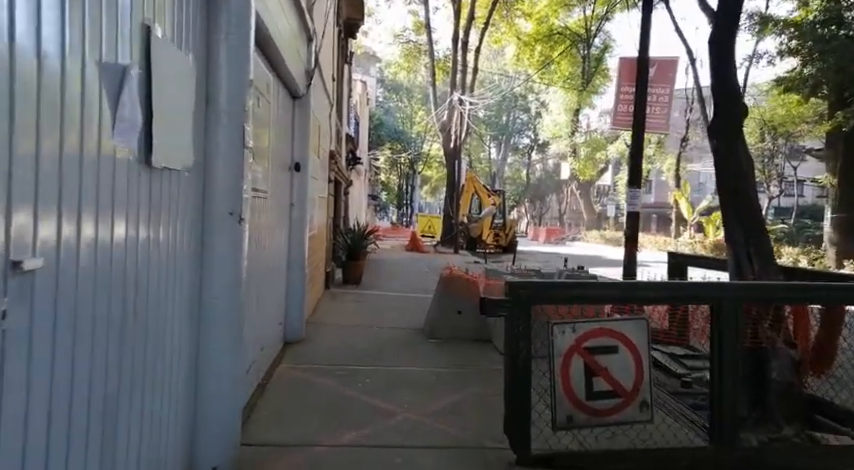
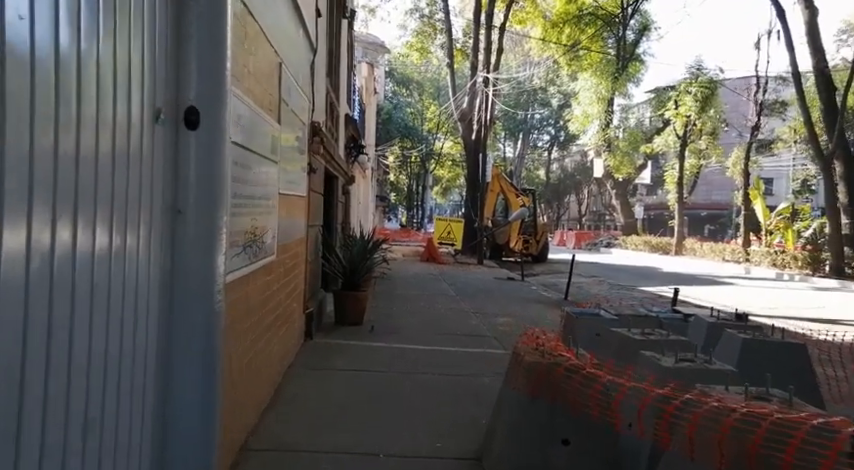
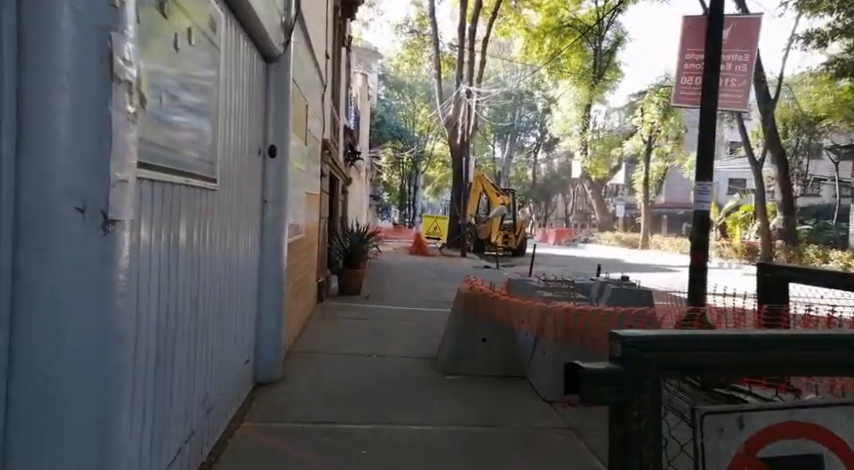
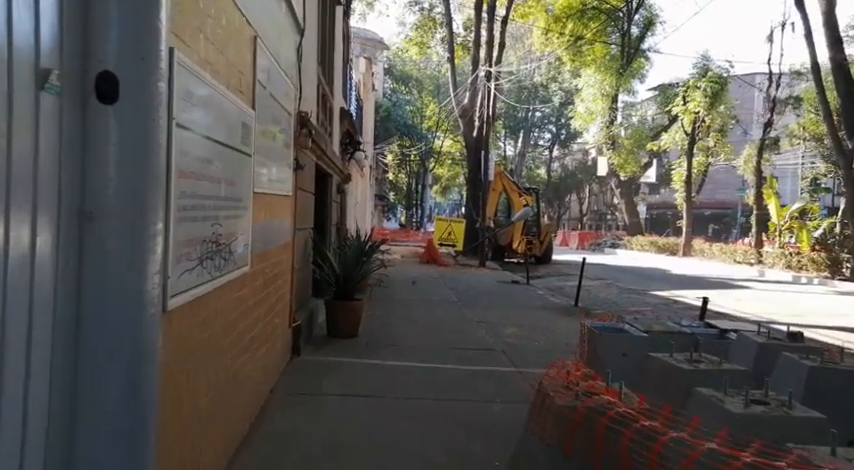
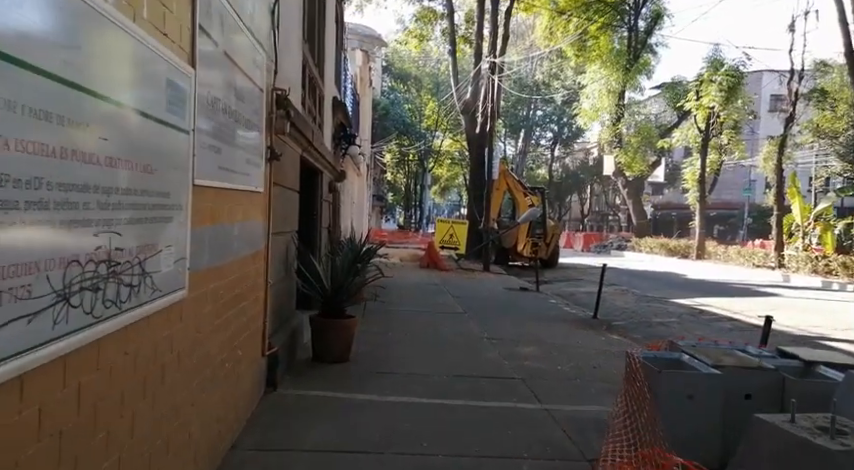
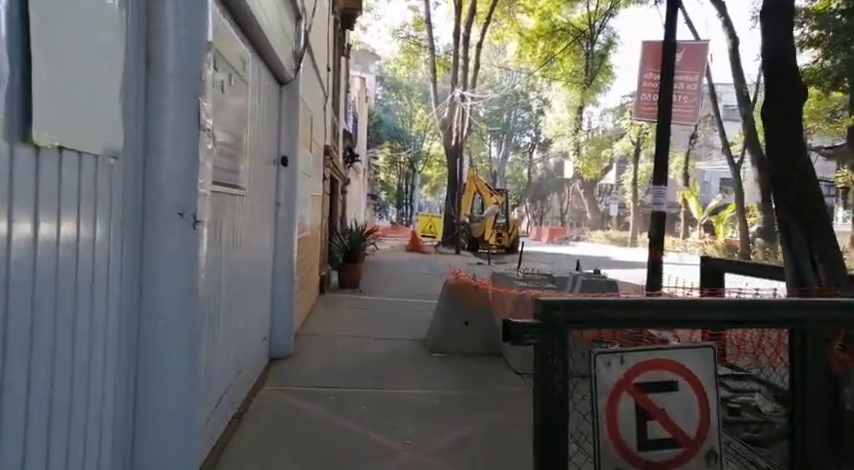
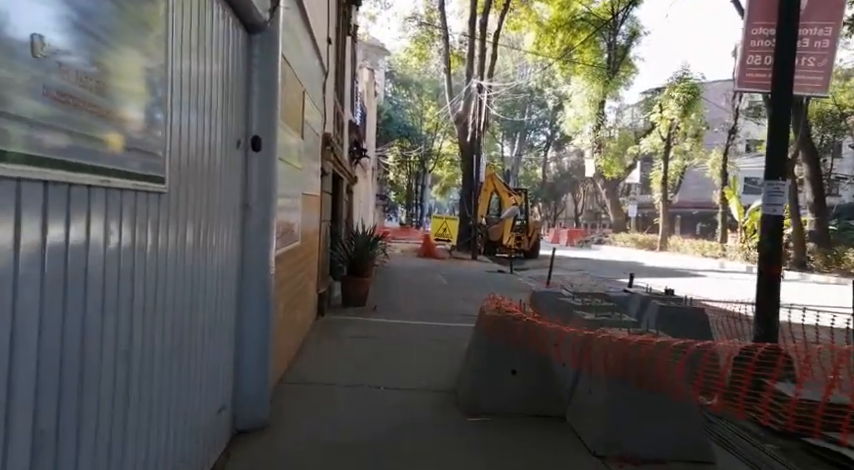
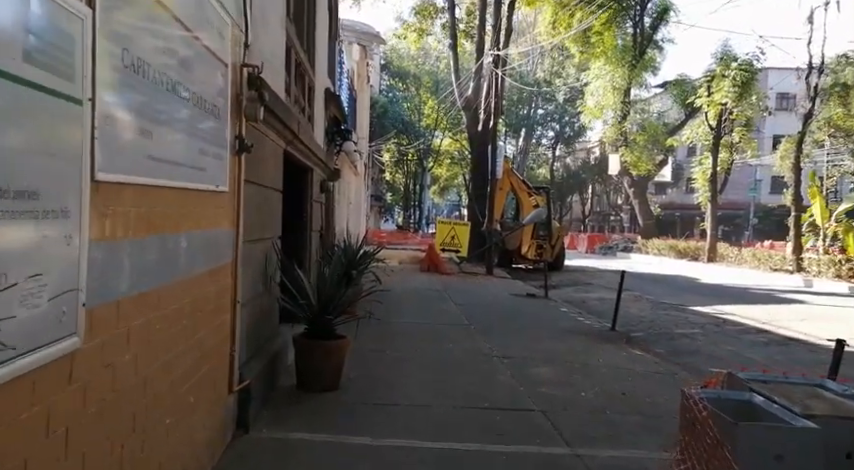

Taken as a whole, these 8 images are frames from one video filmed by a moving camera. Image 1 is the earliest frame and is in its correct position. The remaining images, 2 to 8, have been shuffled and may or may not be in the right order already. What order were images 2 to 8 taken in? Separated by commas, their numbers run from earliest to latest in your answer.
6, 3, 7, 2, 4, 5, 8
